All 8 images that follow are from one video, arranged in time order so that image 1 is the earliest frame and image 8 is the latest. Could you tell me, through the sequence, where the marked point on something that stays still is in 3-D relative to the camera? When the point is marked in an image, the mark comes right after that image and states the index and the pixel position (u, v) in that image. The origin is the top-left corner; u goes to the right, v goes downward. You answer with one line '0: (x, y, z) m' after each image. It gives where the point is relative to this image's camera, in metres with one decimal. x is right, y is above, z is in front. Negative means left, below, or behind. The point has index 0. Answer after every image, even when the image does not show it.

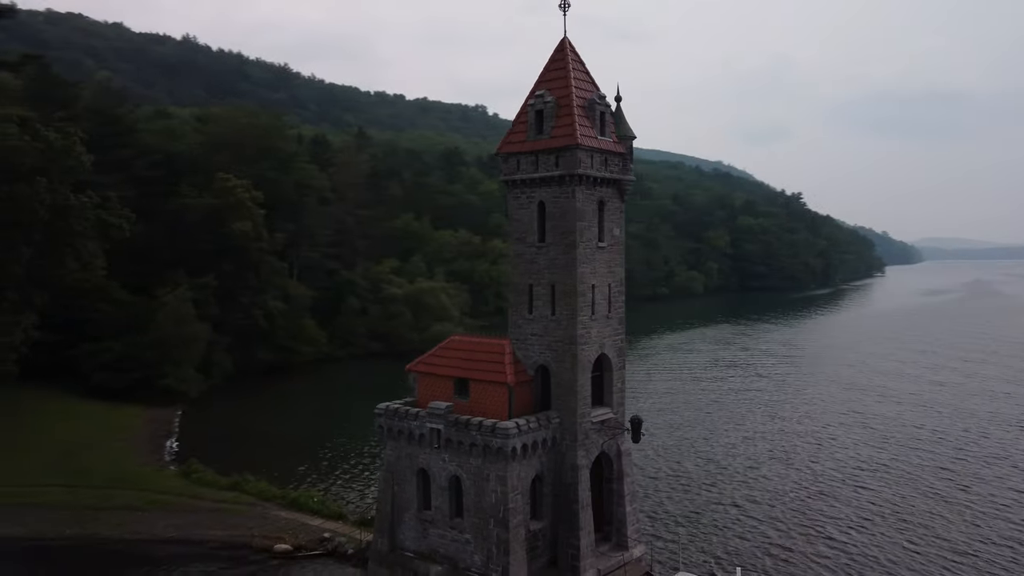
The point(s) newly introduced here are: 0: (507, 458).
0: (-0.1, -4.1, +19.5) m
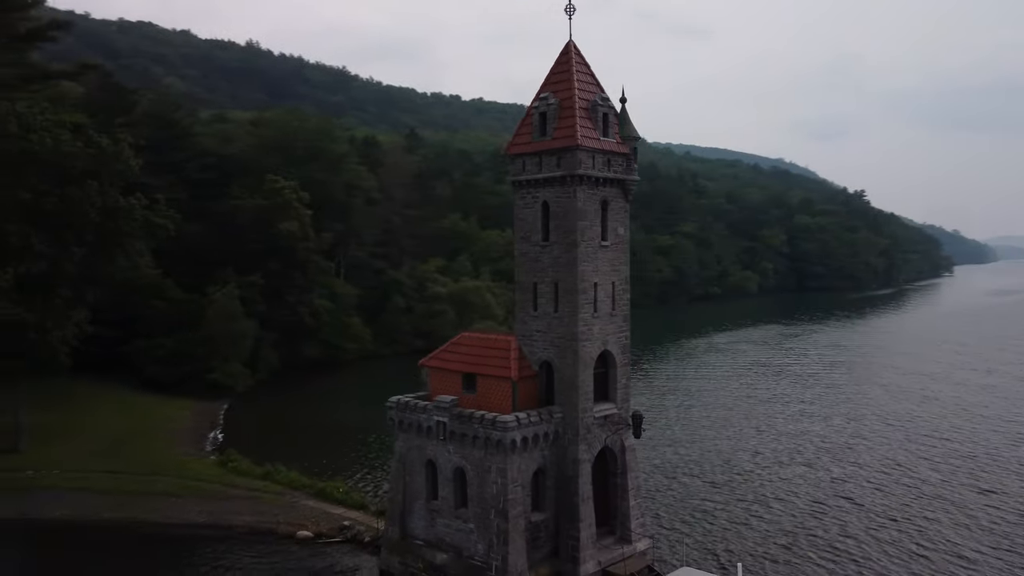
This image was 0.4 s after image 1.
0: (-0.1, -4.1, +20.1) m
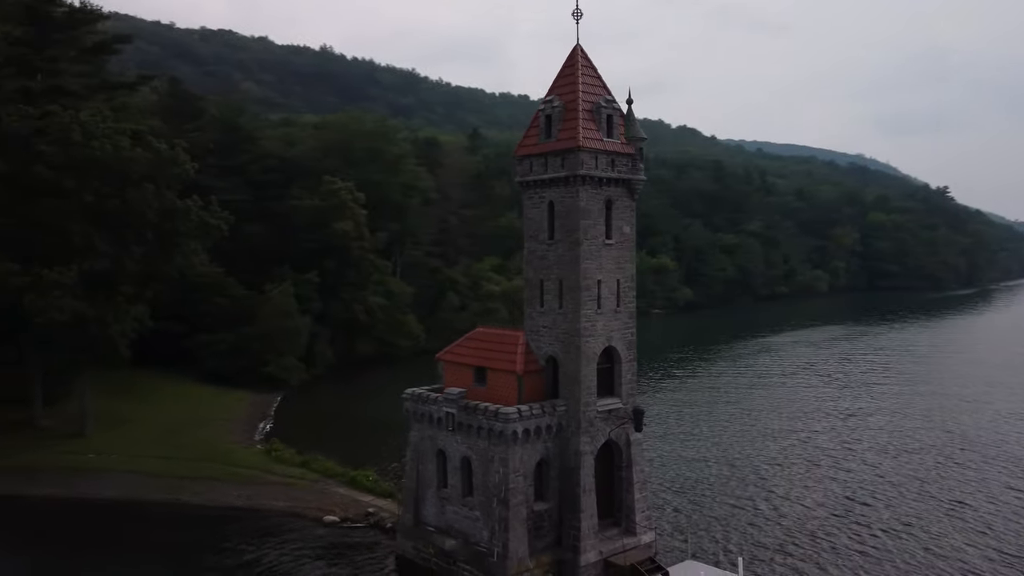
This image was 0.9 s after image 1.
0: (-0.1, -4.0, +20.9) m
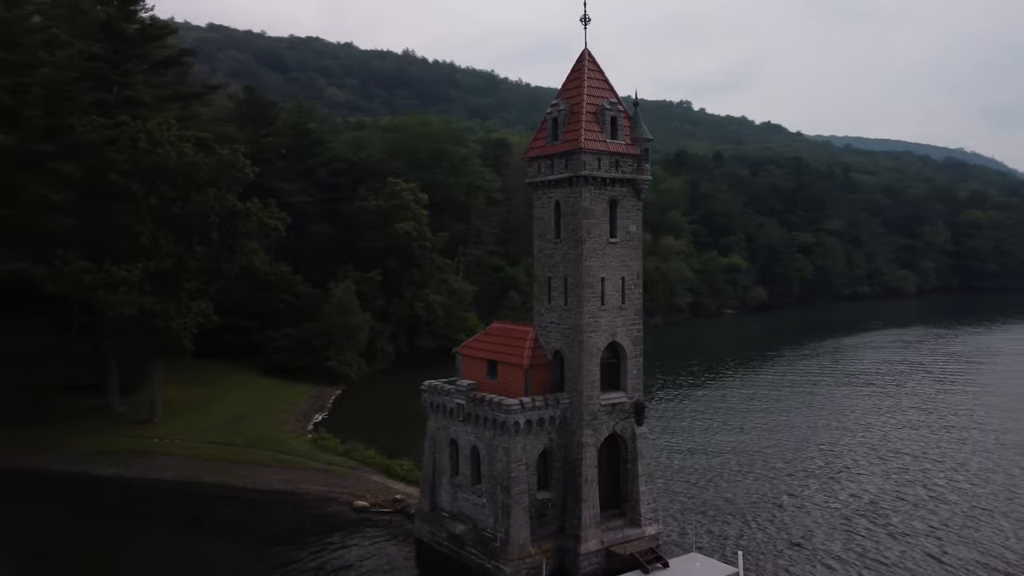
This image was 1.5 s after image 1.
0: (0.0, -3.9, +21.8) m
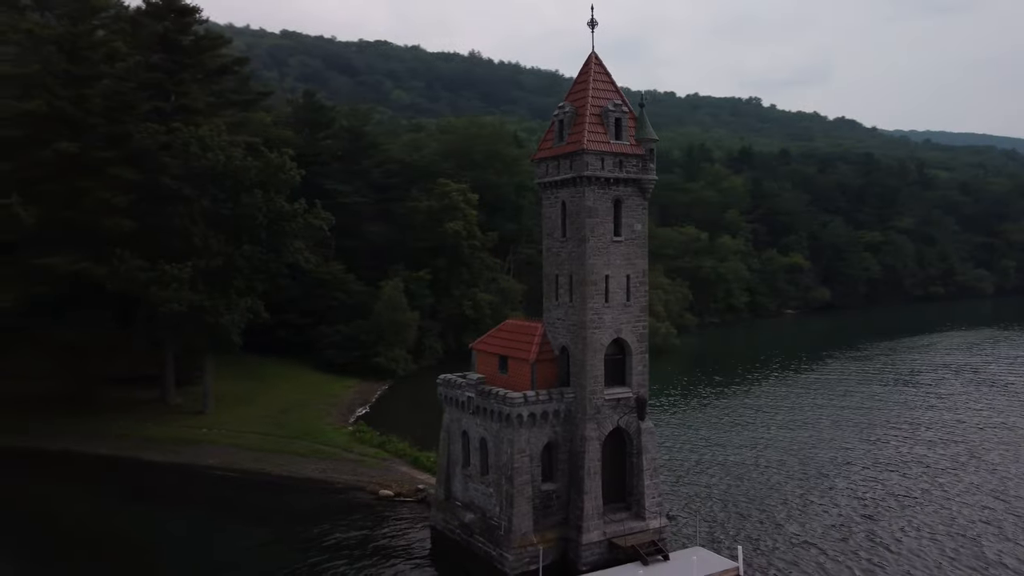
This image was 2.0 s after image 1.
0: (+0.1, -3.8, +22.6) m
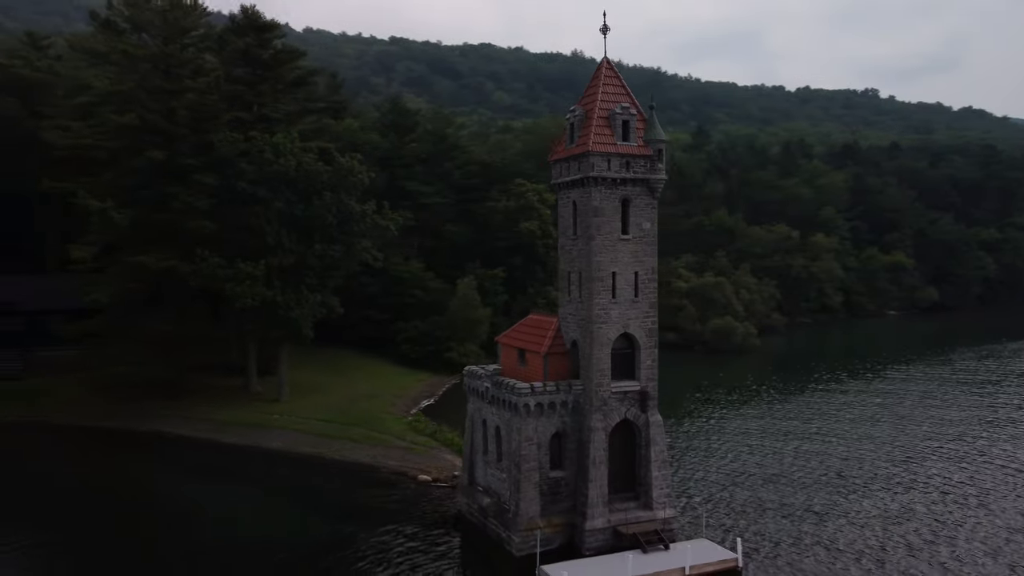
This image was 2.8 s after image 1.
0: (+0.3, -3.7, +23.8) m
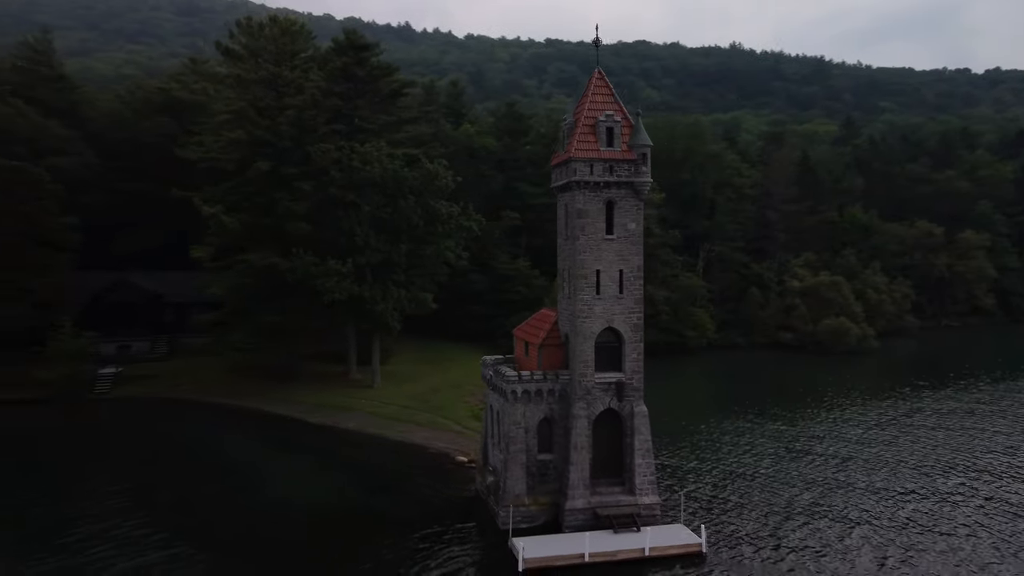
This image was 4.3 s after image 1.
0: (0.0, -3.6, +25.9) m
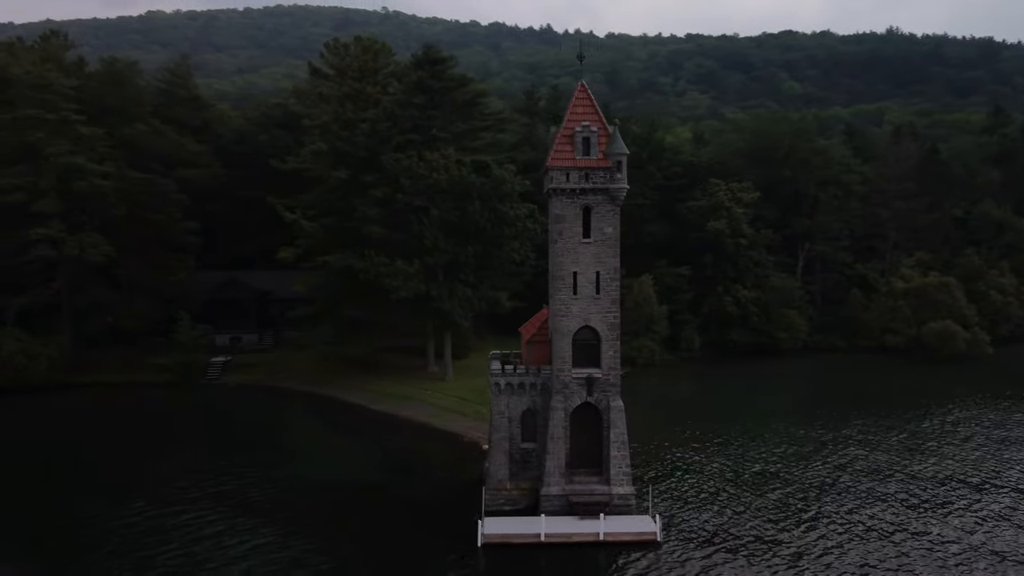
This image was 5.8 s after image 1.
0: (-0.6, -3.6, +28.1) m
